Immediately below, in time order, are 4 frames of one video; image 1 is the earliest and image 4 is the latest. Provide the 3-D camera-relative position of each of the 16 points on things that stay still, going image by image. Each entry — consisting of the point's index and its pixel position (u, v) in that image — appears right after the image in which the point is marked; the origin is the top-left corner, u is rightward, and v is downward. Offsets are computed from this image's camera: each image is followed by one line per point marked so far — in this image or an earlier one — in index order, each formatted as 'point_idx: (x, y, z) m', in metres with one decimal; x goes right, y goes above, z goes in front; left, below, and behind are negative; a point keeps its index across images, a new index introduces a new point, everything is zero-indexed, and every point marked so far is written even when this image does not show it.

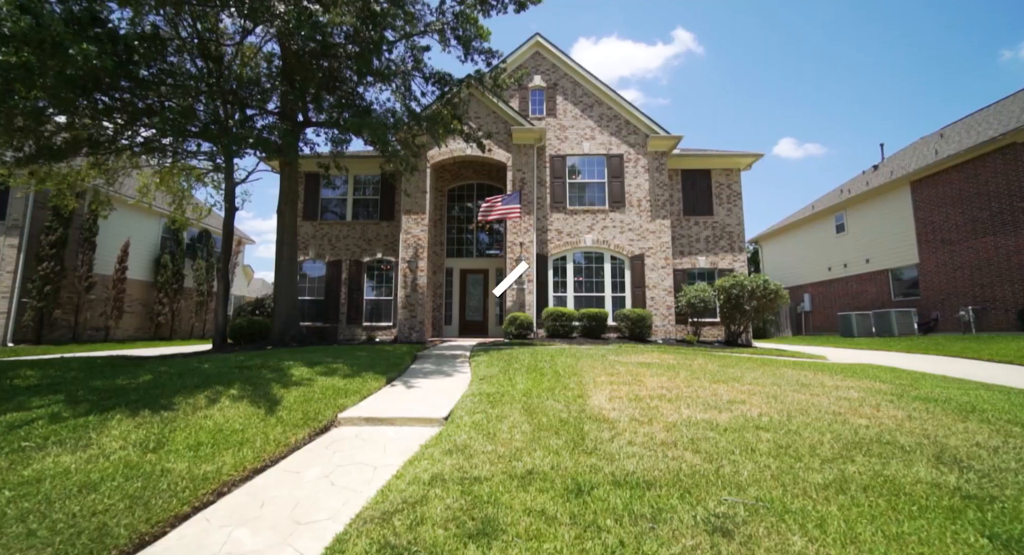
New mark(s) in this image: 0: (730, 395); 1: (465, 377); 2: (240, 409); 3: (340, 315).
0: (+2.6, -1.4, +5.4) m
1: (-0.8, -1.6, +7.2) m
2: (-2.7, -1.3, +4.5) m
3: (-6.3, -1.4, +16.5) m
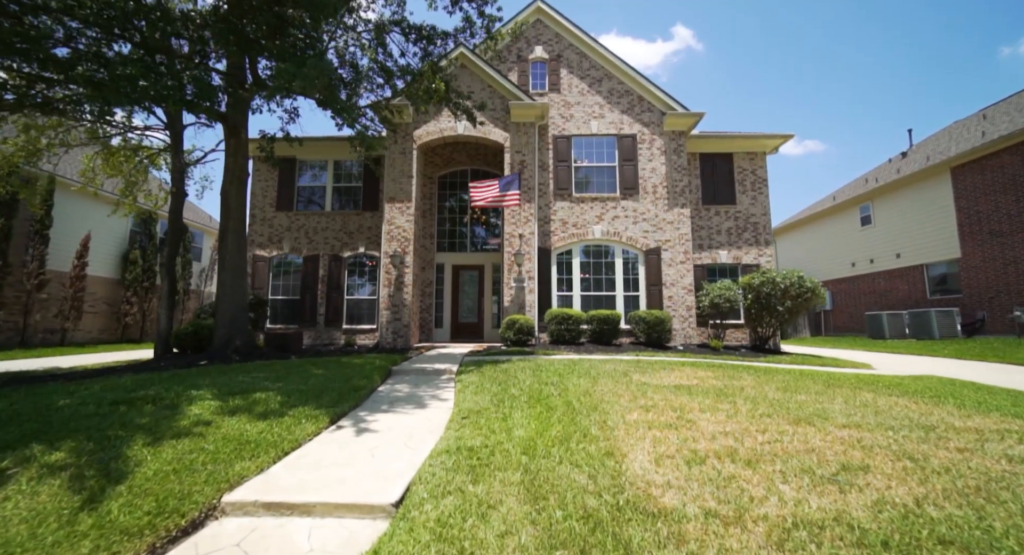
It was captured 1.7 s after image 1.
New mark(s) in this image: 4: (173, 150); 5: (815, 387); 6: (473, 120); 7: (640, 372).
0: (+2.6, -1.4, +3.6) m
1: (-0.8, -1.6, +5.4) m
2: (-2.8, -1.3, +2.6) m
3: (-6.3, -1.3, +14.7) m
4: (-8.1, +3.0, +10.7) m
5: (+4.3, -1.5, +6.4) m
6: (-0.9, +3.6, +10.3) m
7: (+2.0, -1.5, +7.0) m
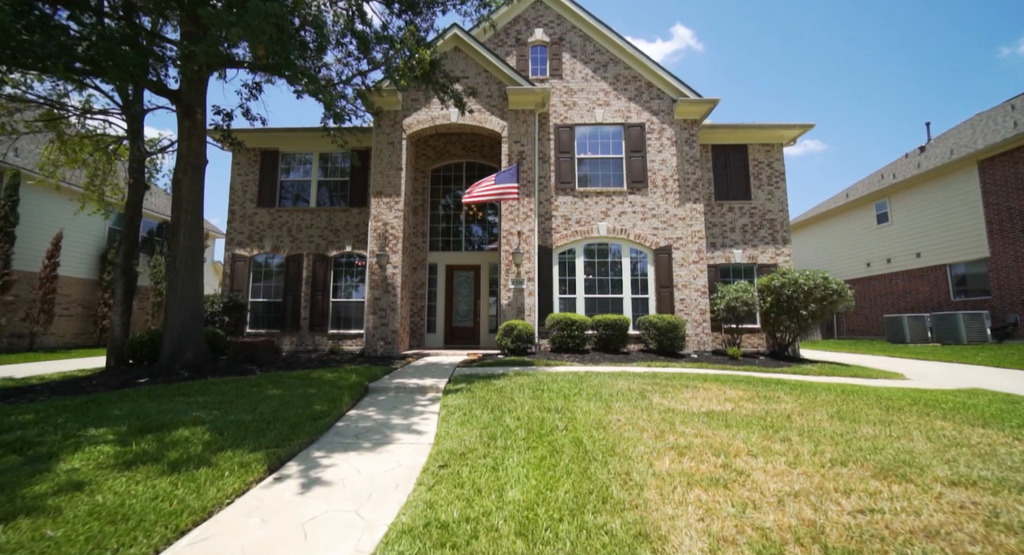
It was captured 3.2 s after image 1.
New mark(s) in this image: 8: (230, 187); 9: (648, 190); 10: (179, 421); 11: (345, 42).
0: (+2.5, -1.4, +2.5) m
1: (-0.9, -1.6, +4.3) m
2: (-2.8, -1.3, +1.5) m
3: (-6.4, -1.3, +13.6) m
4: (-8.2, +3.0, +9.6) m
5: (+4.2, -1.6, +5.3) m
6: (-1.0, +3.5, +9.2) m
7: (+1.9, -1.5, +5.9) m
8: (-9.1, +2.9, +14.6) m
9: (+3.8, +2.5, +12.7) m
10: (-3.1, -1.3, +4.2) m
11: (-2.8, +4.0, +7.7) m
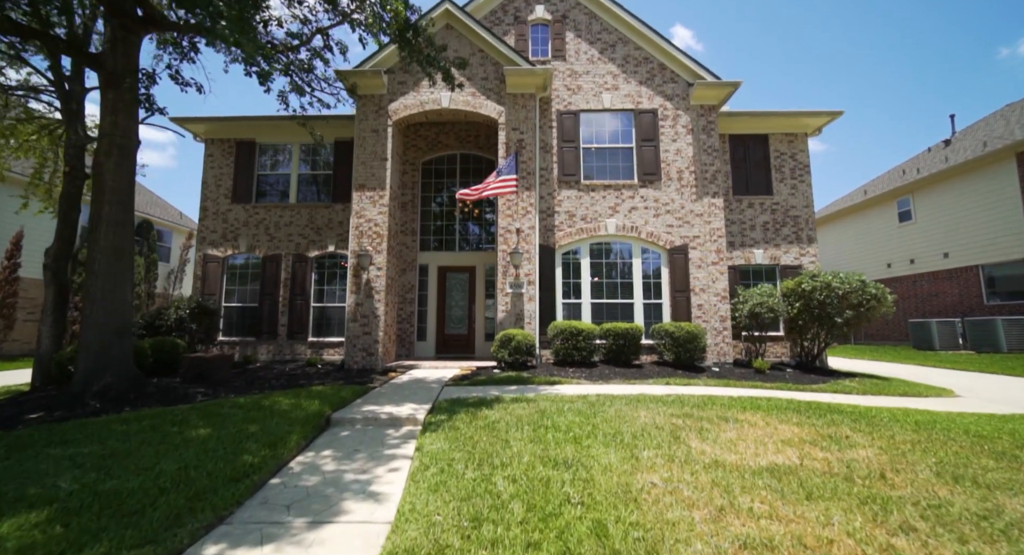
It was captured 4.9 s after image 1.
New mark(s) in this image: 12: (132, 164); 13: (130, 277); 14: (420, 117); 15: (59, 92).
0: (+2.5, -1.5, +1.2) m
1: (-0.9, -1.6, +3.0) m
2: (-2.9, -1.4, +0.2) m
3: (-6.4, -1.4, +12.3) m
4: (-8.2, +2.9, +8.3) m
5: (+4.2, -1.6, +4.0) m
6: (-1.0, +3.5, +7.9) m
7: (+1.9, -1.6, +4.6) m
8: (-9.1, +2.8, +13.3) m
9: (+3.8, +2.4, +11.4) m
10: (-3.2, -1.4, +2.9) m
11: (-2.9, +3.9, +6.4) m
12: (-5.2, +1.5, +6.1) m
13: (-5.1, 0.0, +6.0) m
14: (-2.3, +4.0, +11.3) m
15: (-8.2, +3.4, +8.3) m
